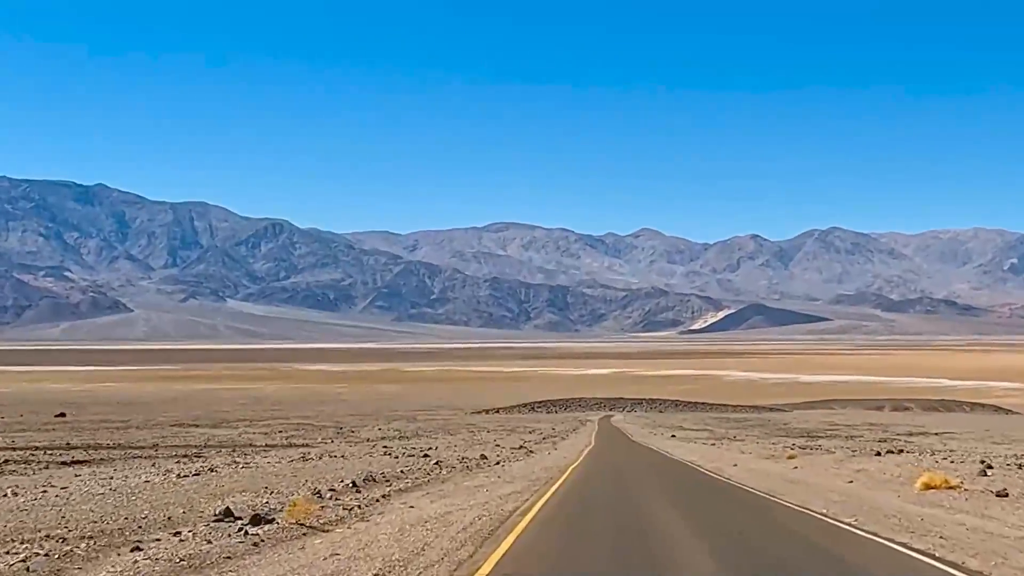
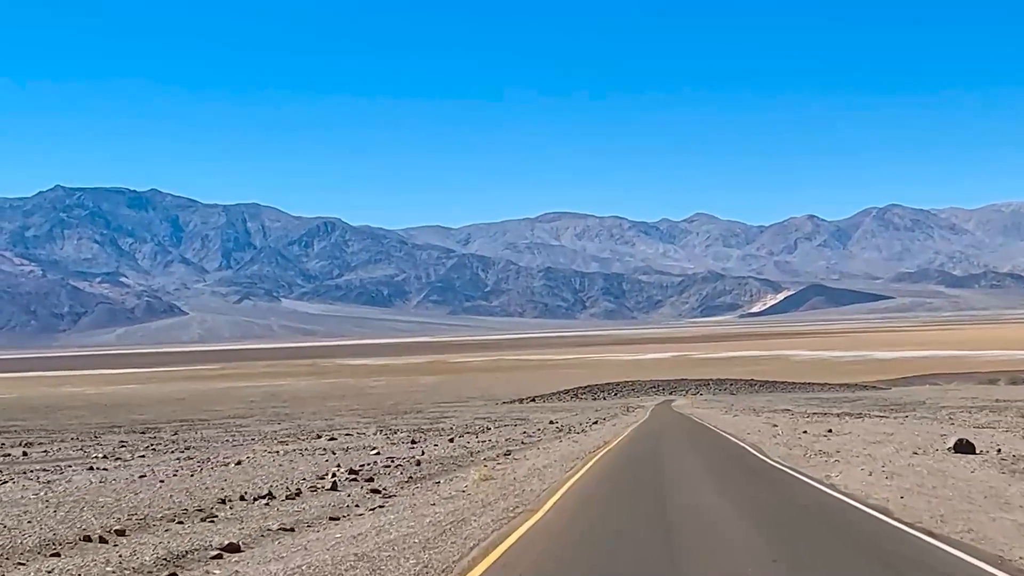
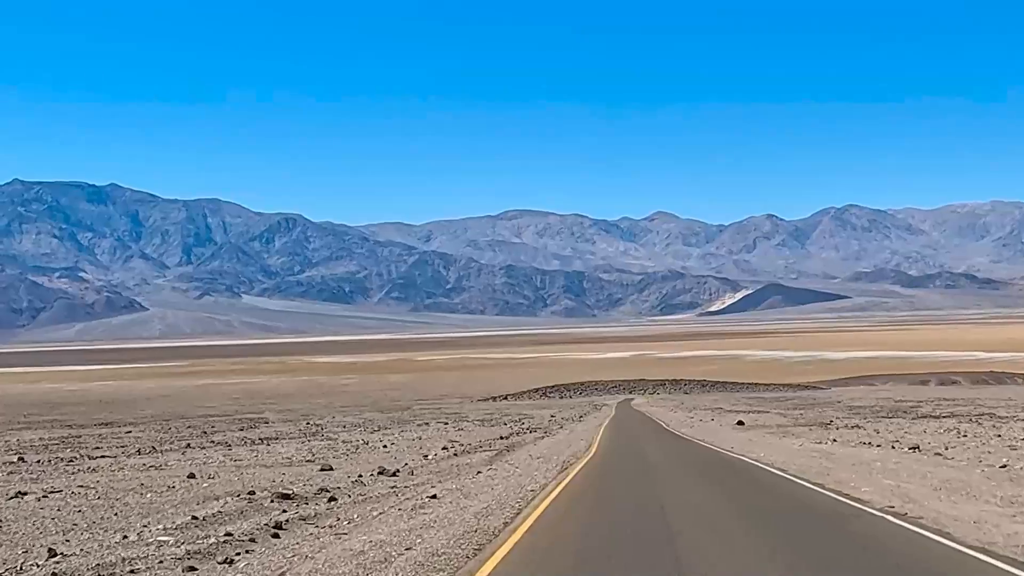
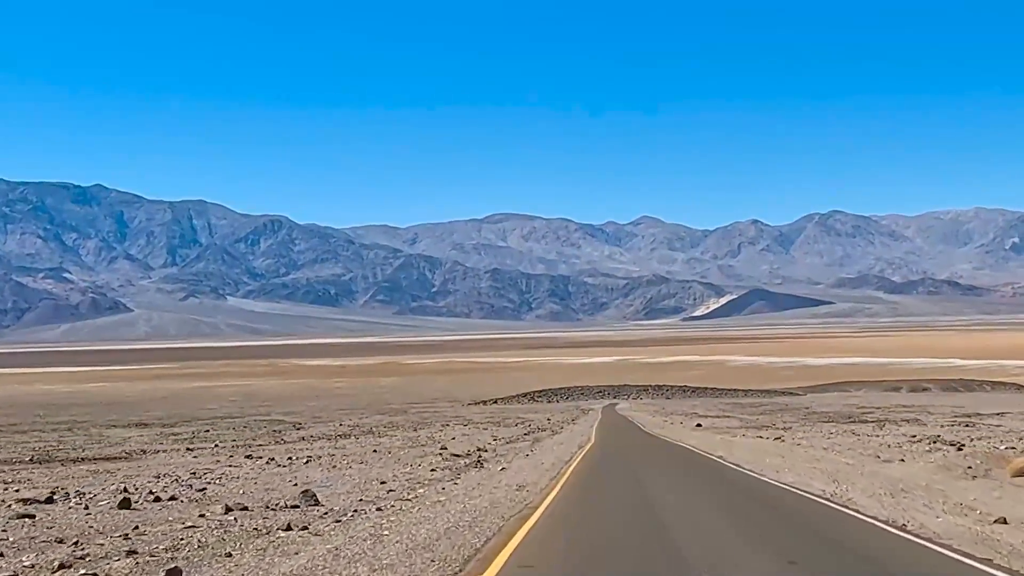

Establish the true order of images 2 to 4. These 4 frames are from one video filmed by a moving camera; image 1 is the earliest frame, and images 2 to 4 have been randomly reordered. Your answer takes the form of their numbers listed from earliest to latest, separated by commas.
4, 3, 2
